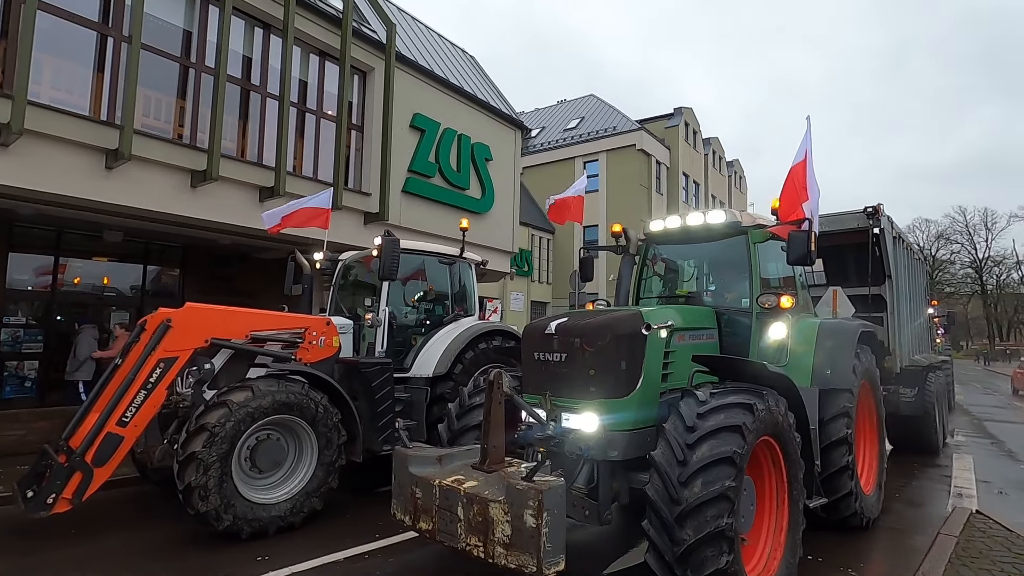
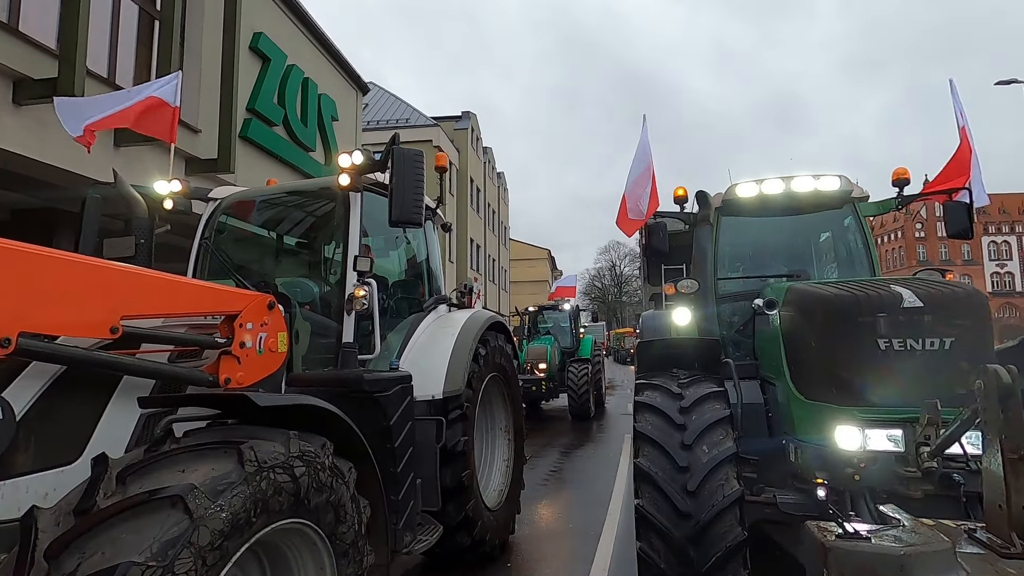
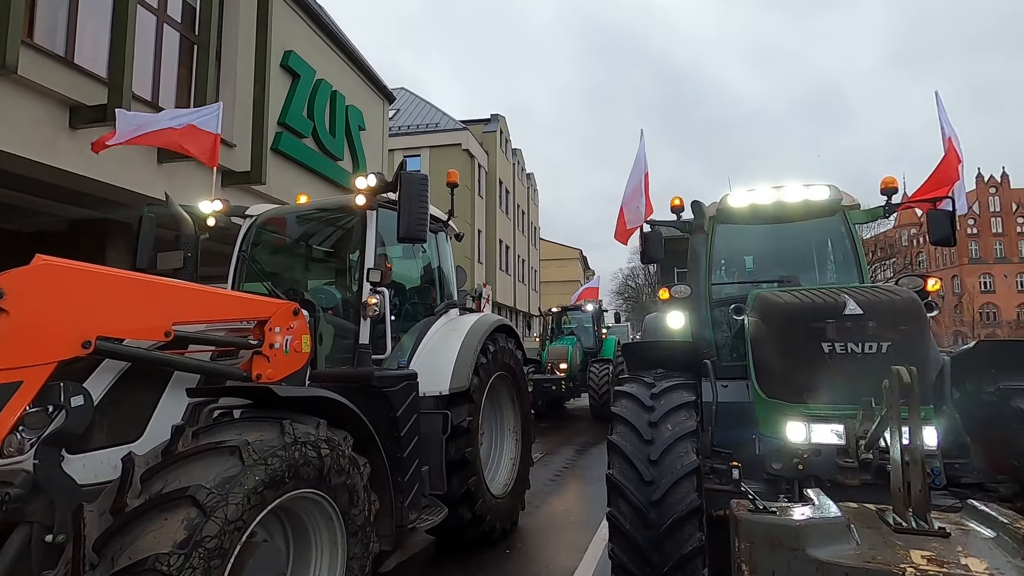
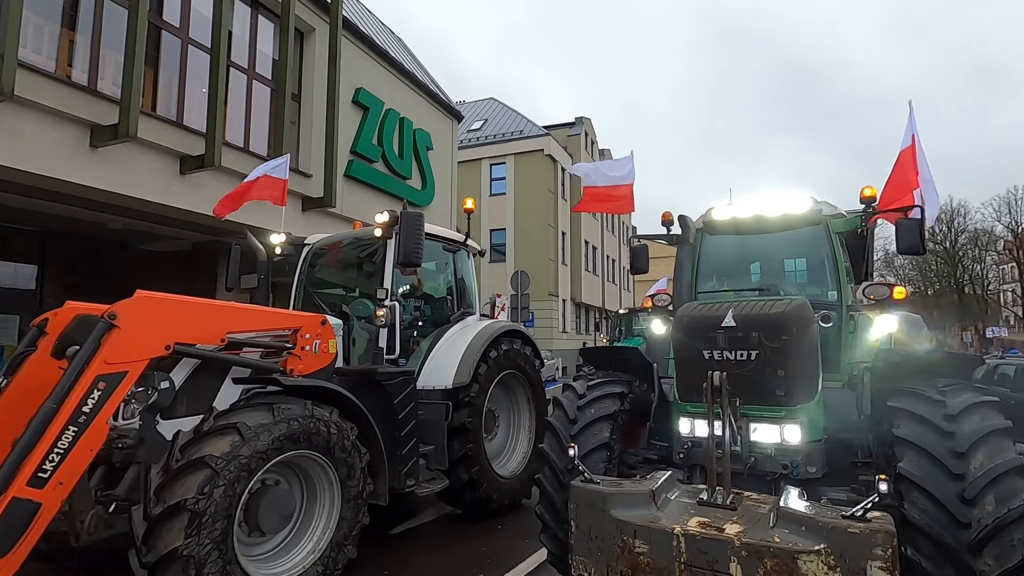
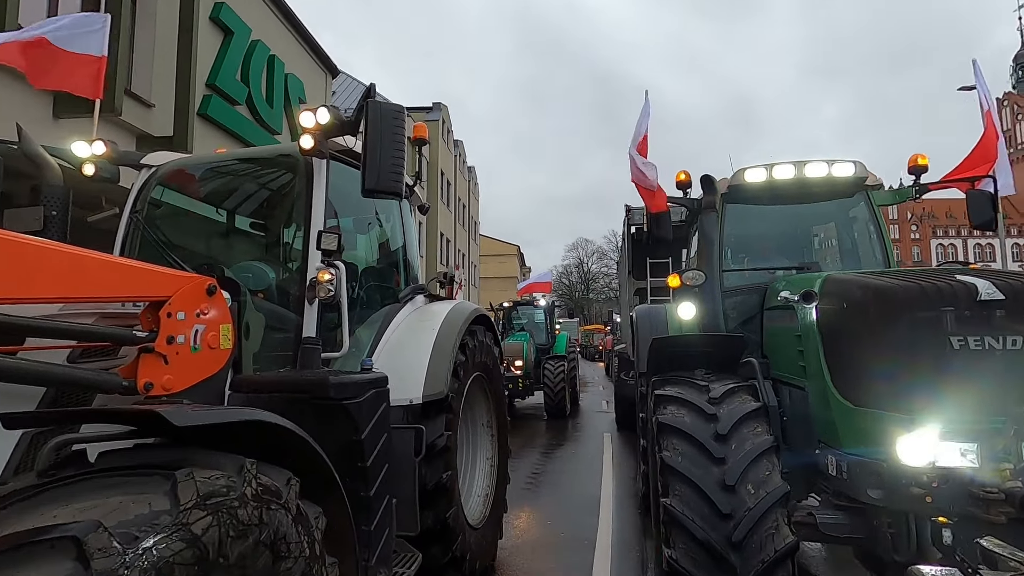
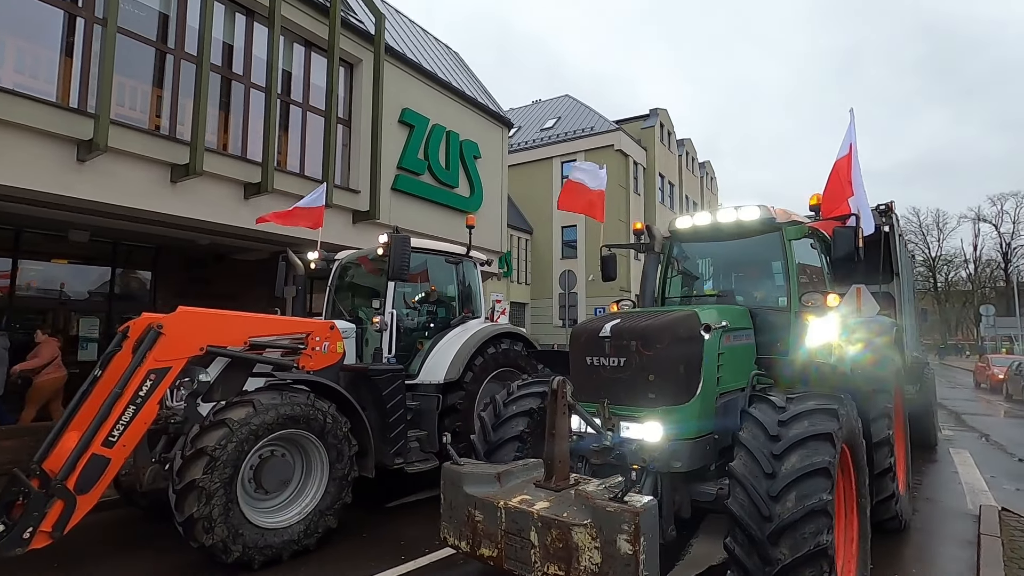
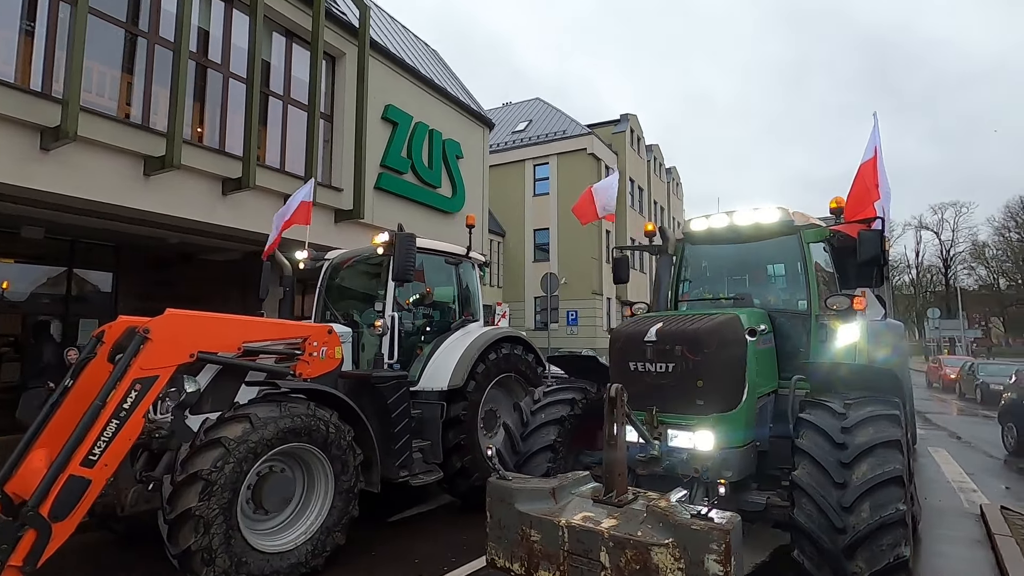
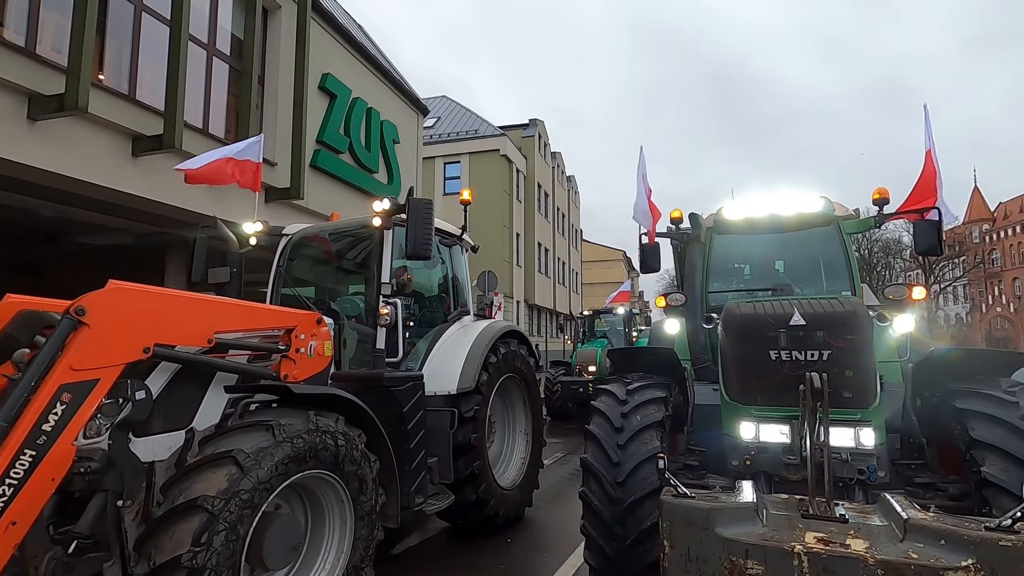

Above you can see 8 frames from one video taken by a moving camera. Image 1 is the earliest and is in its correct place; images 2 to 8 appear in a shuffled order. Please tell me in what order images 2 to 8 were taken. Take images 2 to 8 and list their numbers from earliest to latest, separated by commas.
6, 7, 4, 8, 3, 2, 5
